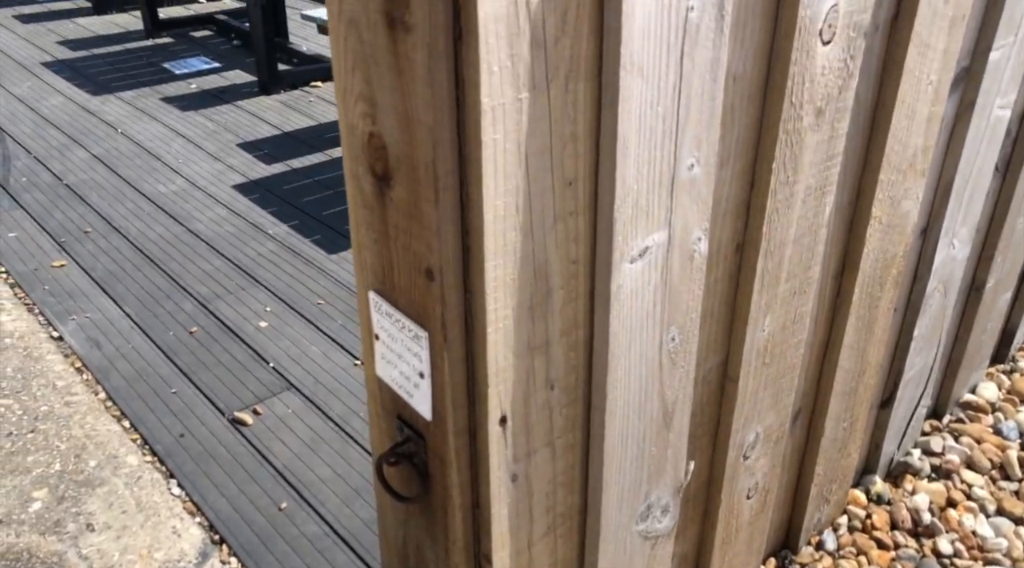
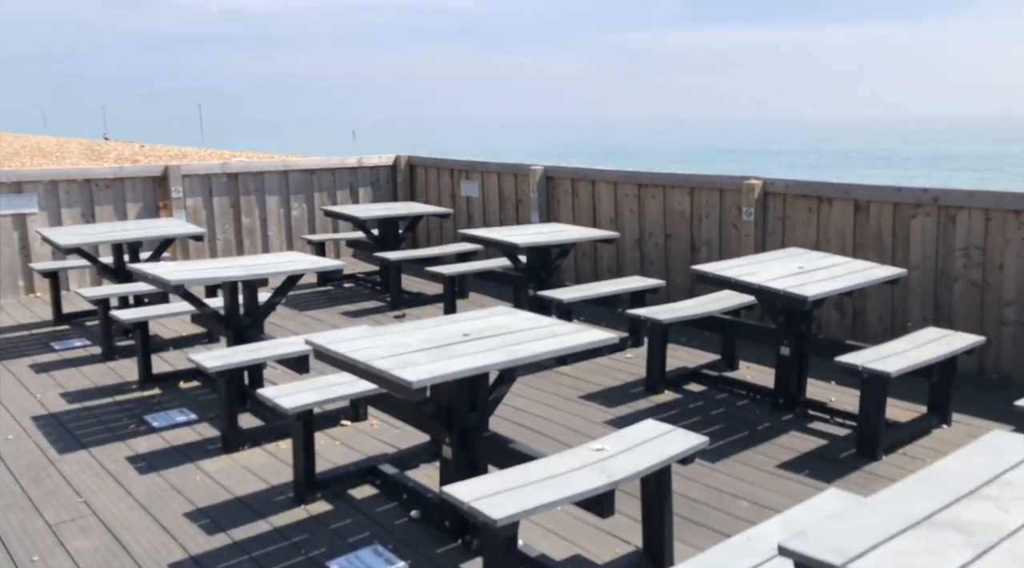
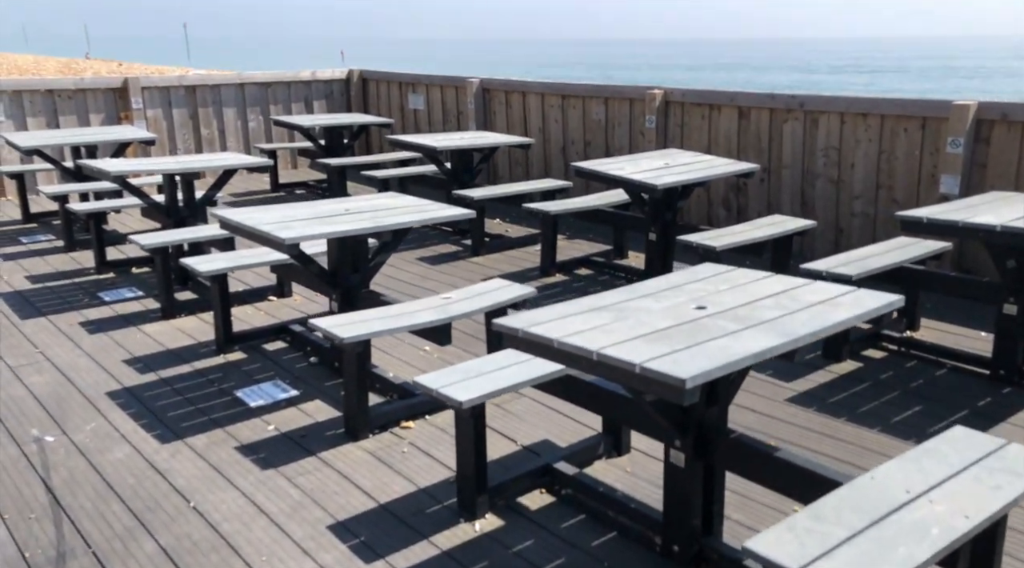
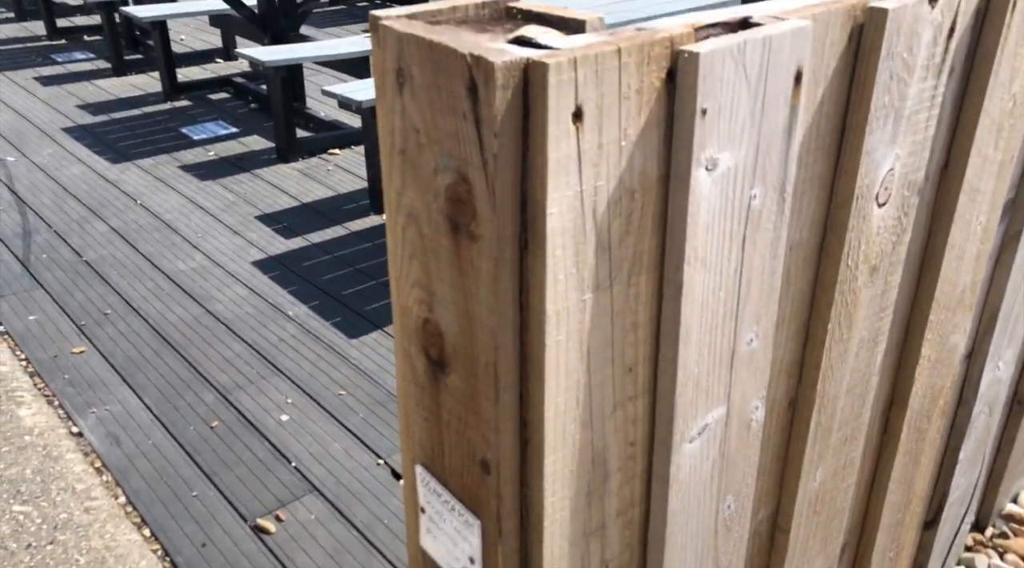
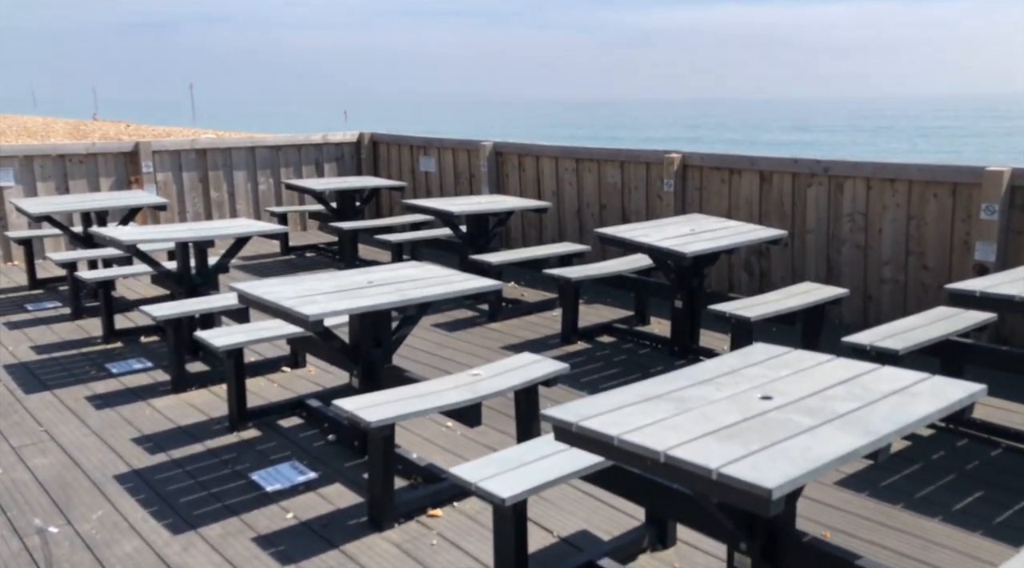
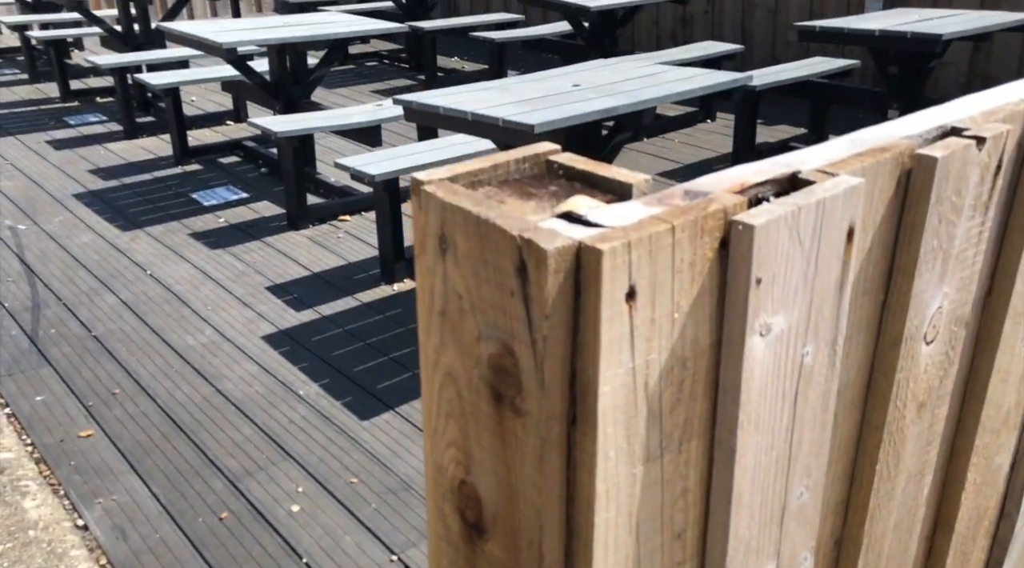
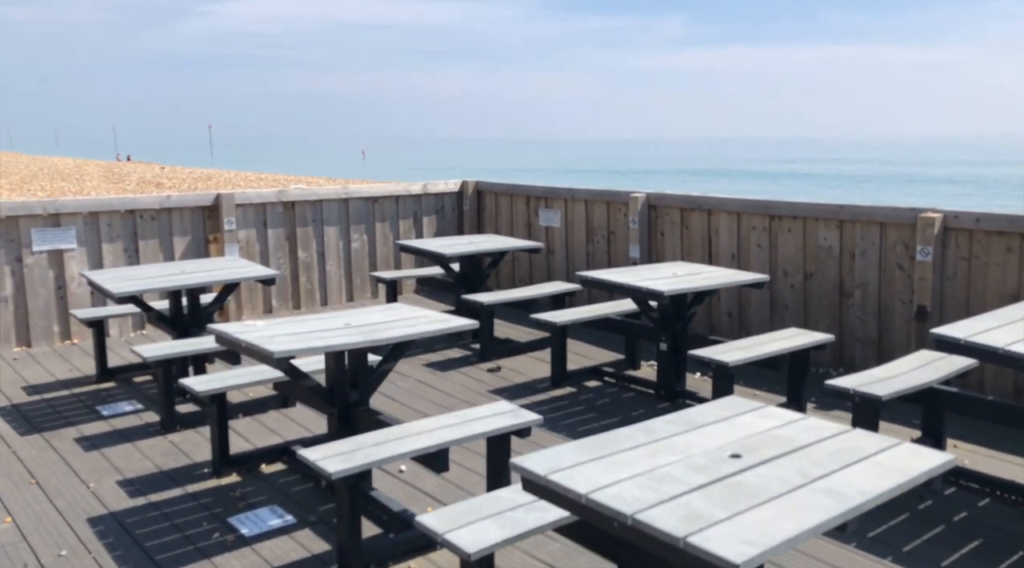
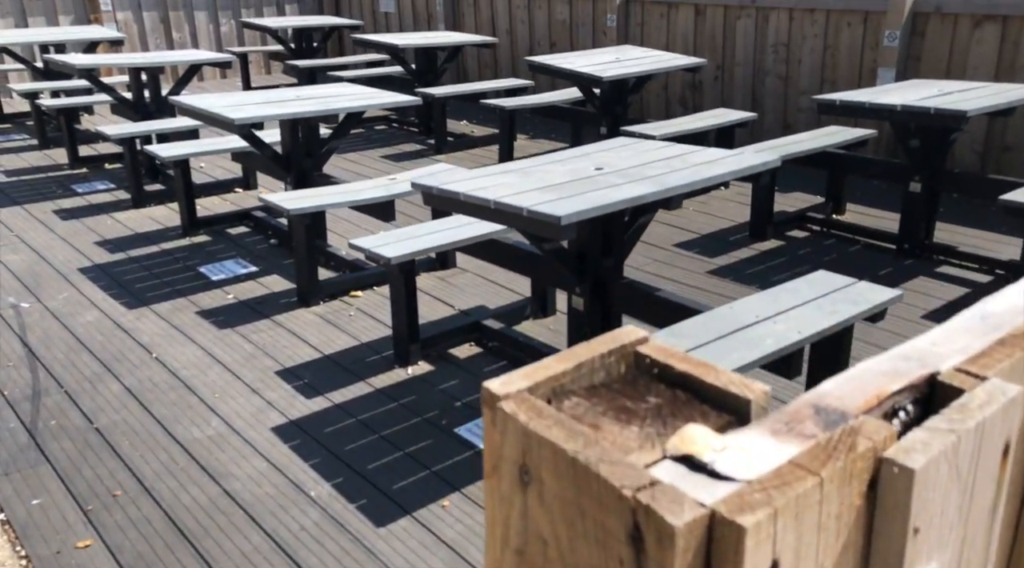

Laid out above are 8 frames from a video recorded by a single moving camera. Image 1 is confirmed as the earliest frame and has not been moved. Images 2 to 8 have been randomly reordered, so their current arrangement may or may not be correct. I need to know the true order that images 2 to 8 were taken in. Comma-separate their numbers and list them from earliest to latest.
4, 6, 8, 3, 5, 2, 7
